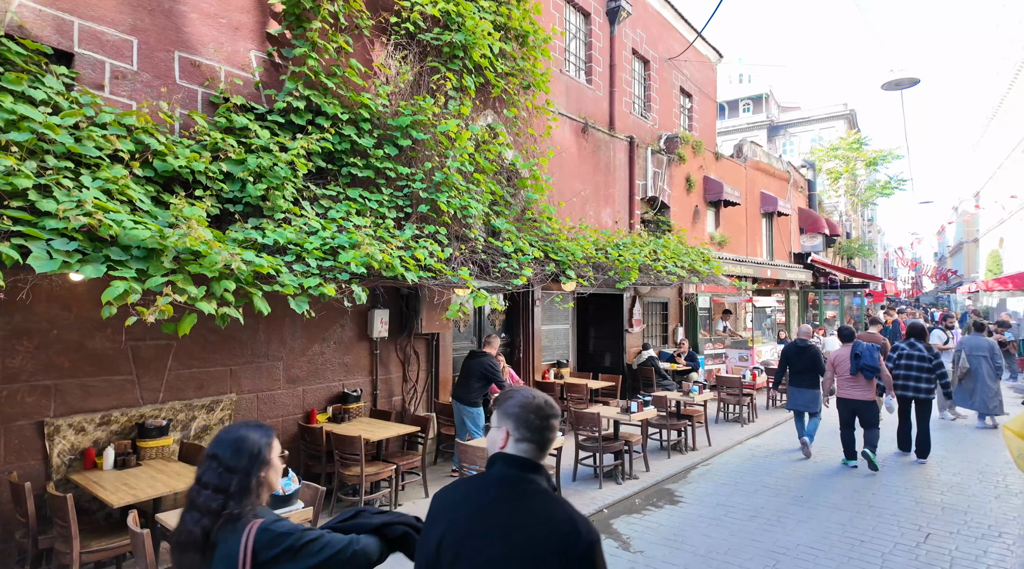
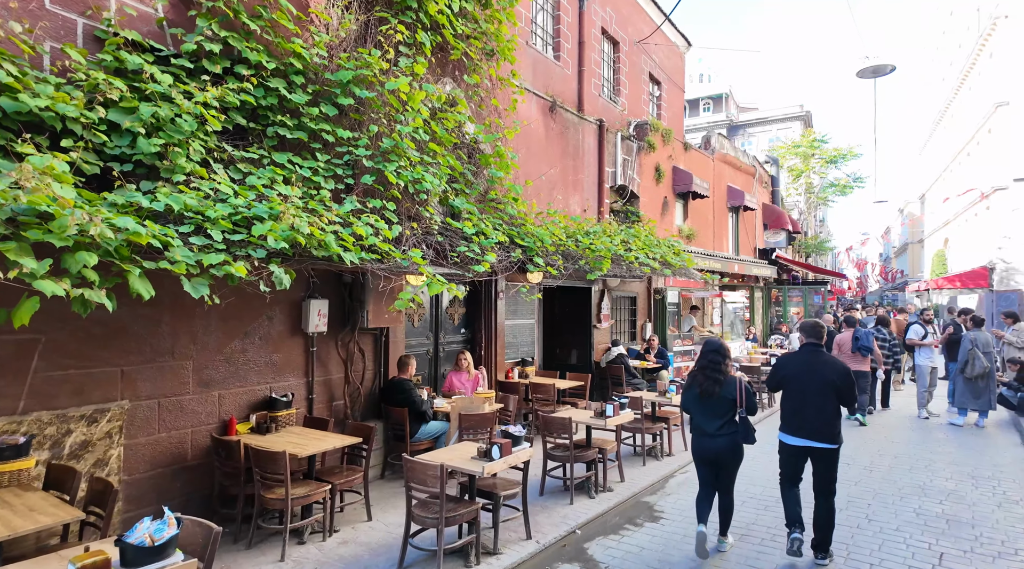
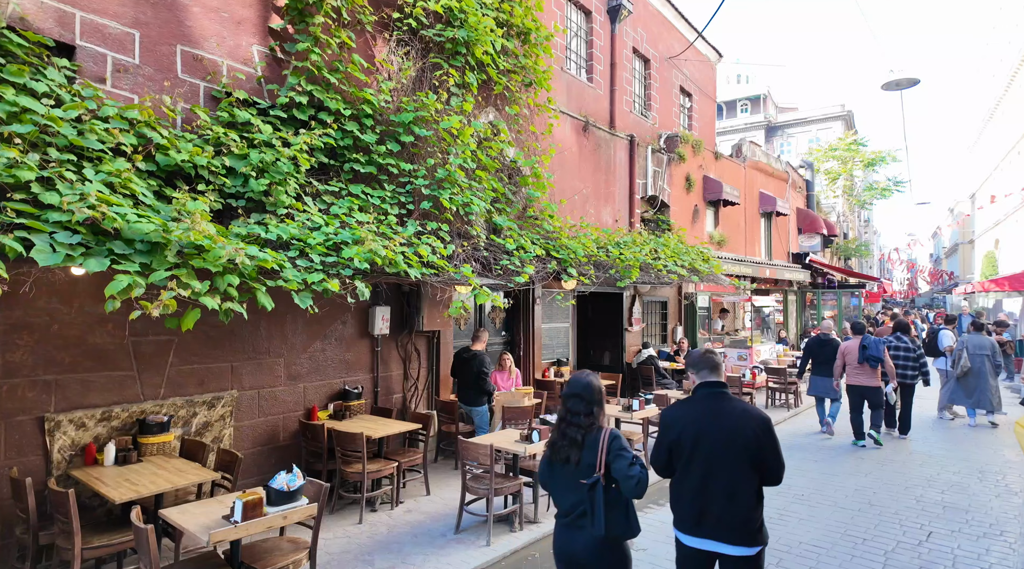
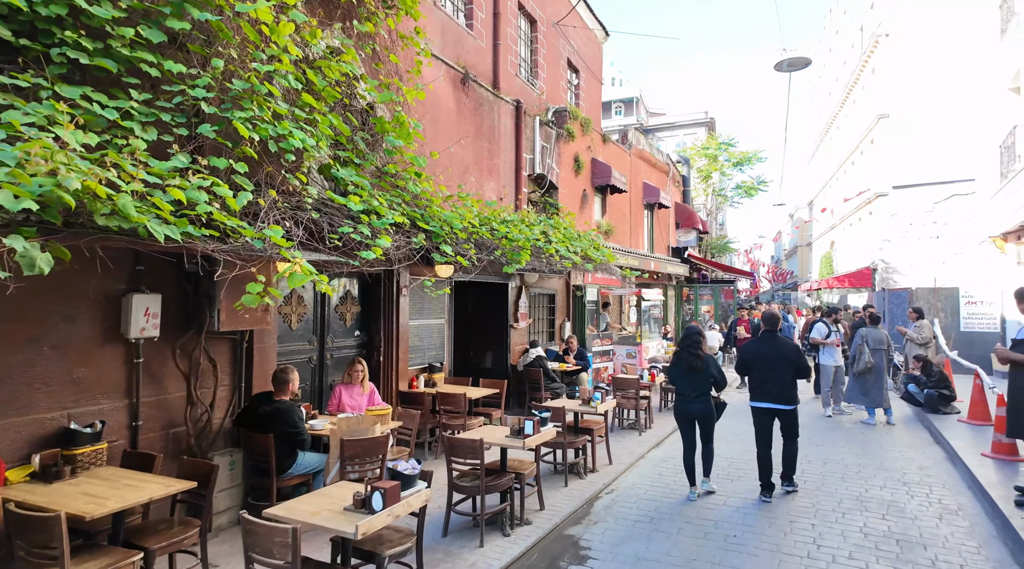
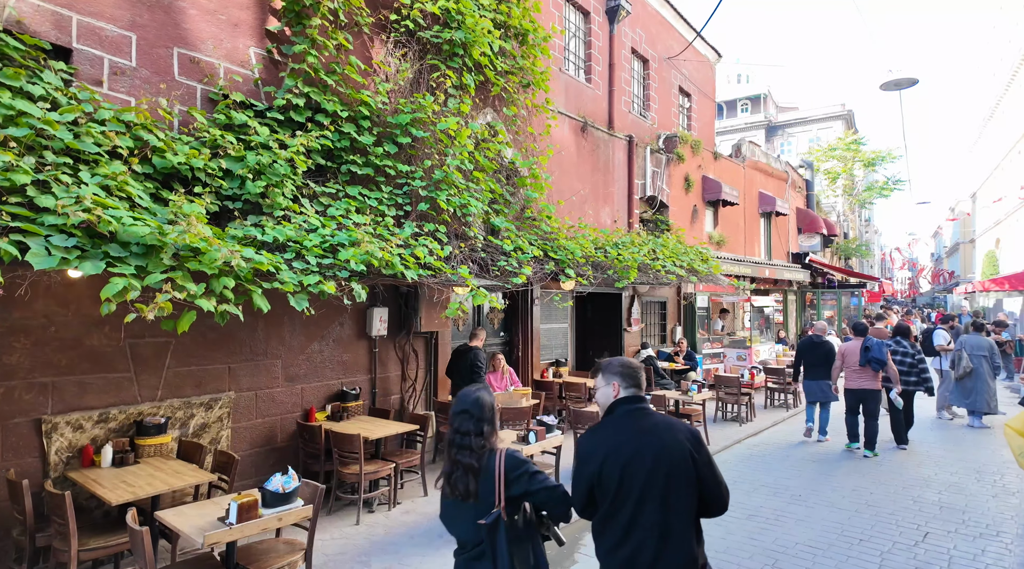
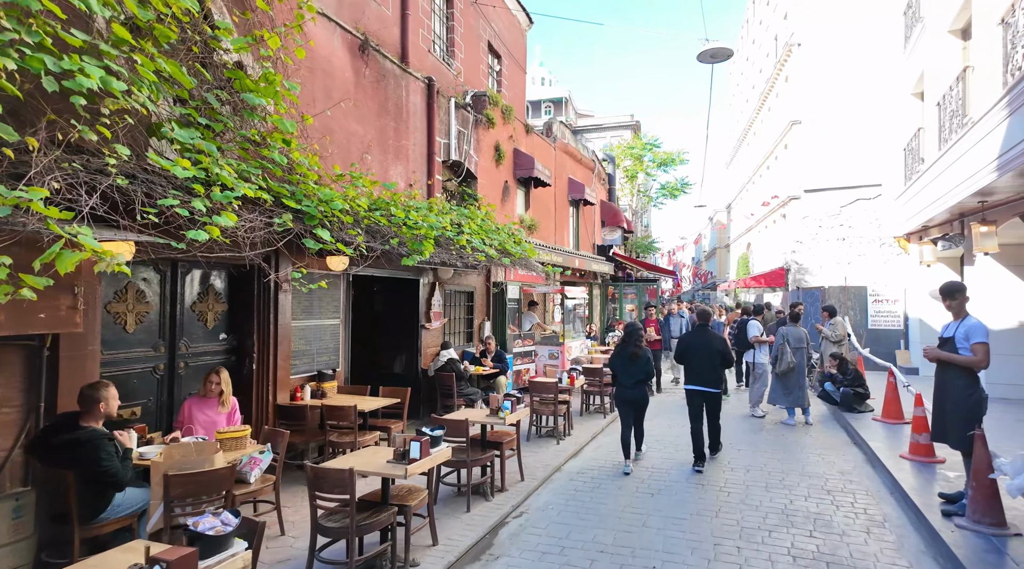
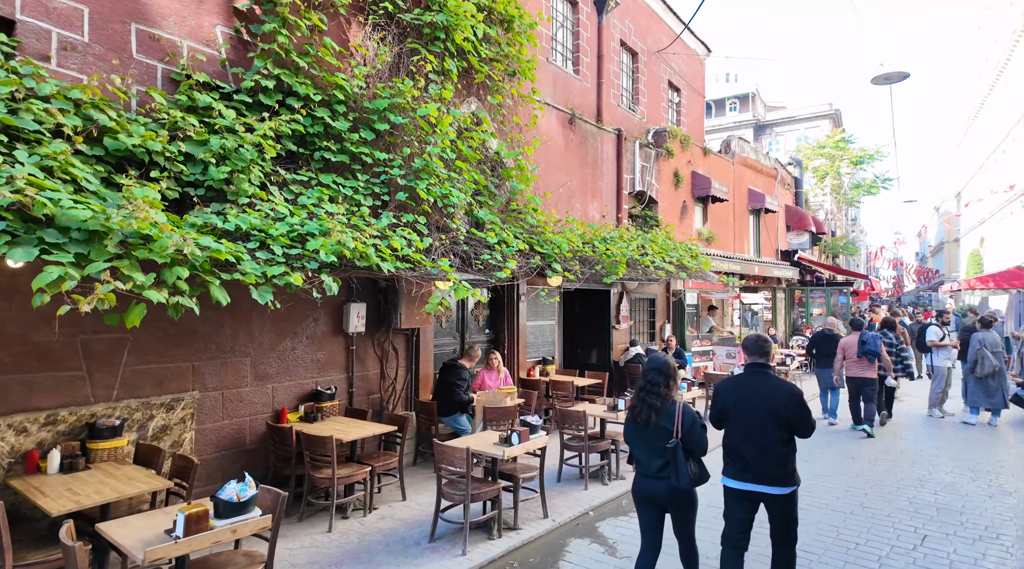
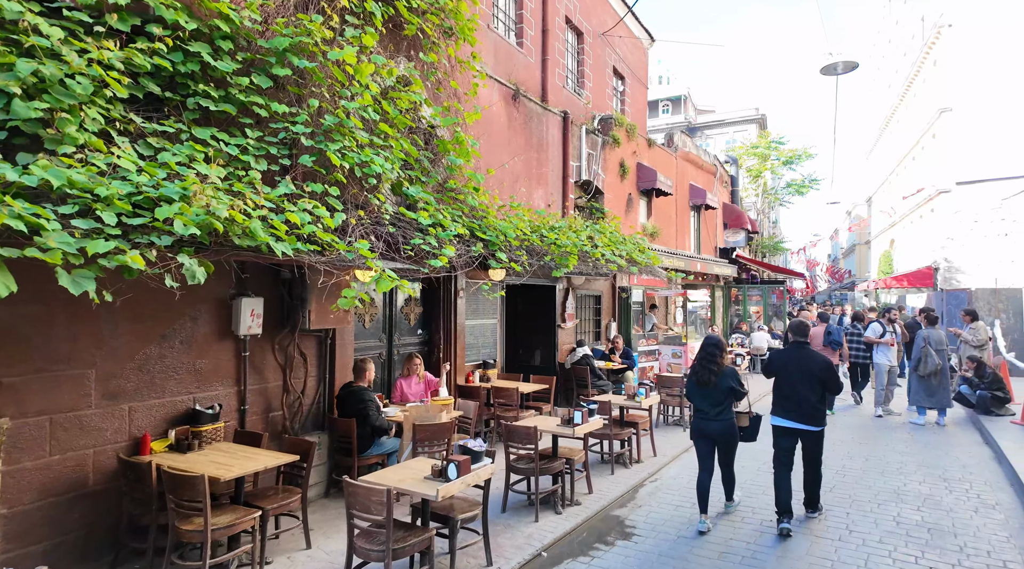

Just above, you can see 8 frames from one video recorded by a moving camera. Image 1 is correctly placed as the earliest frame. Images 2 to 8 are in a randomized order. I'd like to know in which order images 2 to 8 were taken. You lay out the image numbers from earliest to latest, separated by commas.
5, 3, 7, 2, 8, 4, 6
